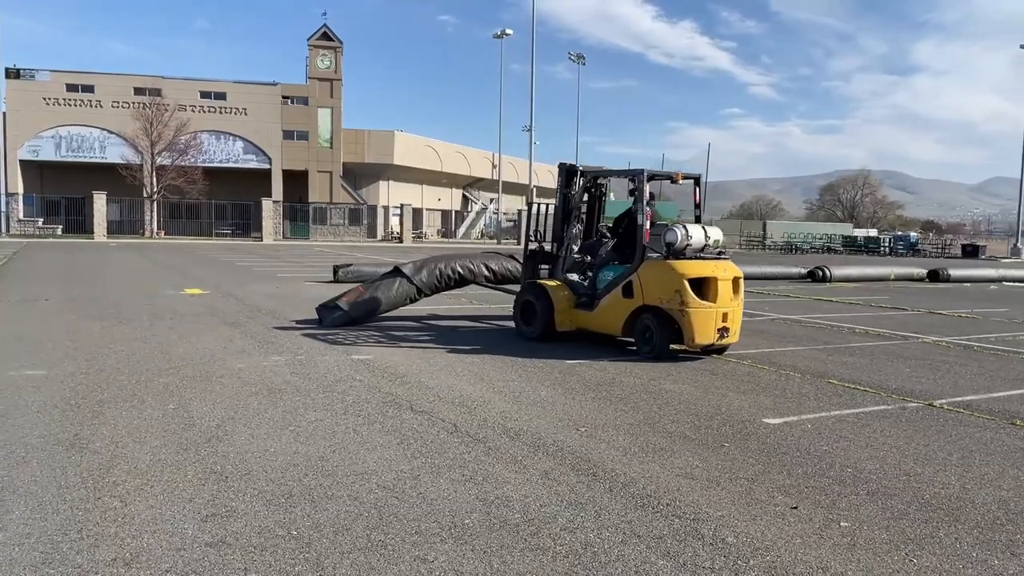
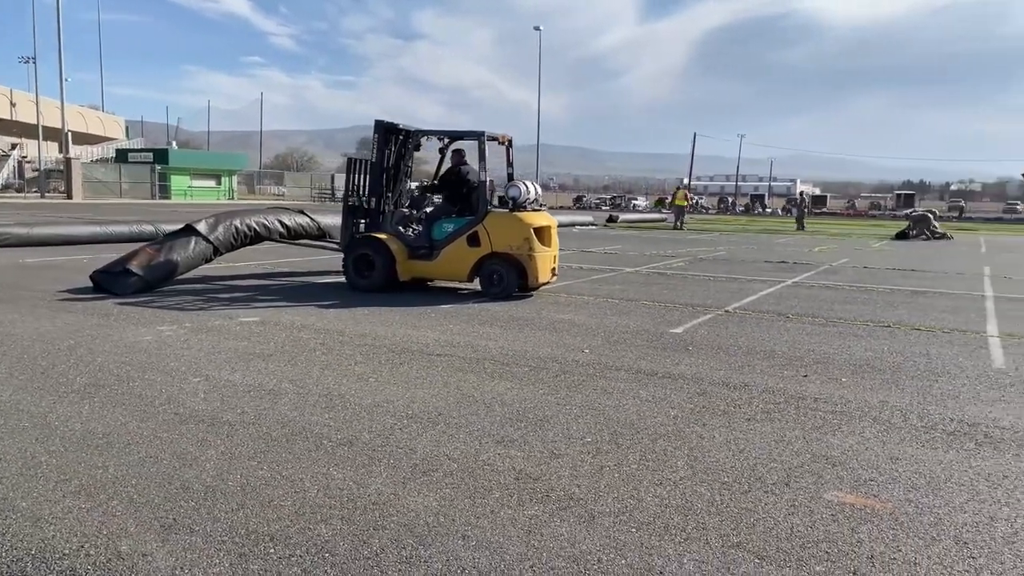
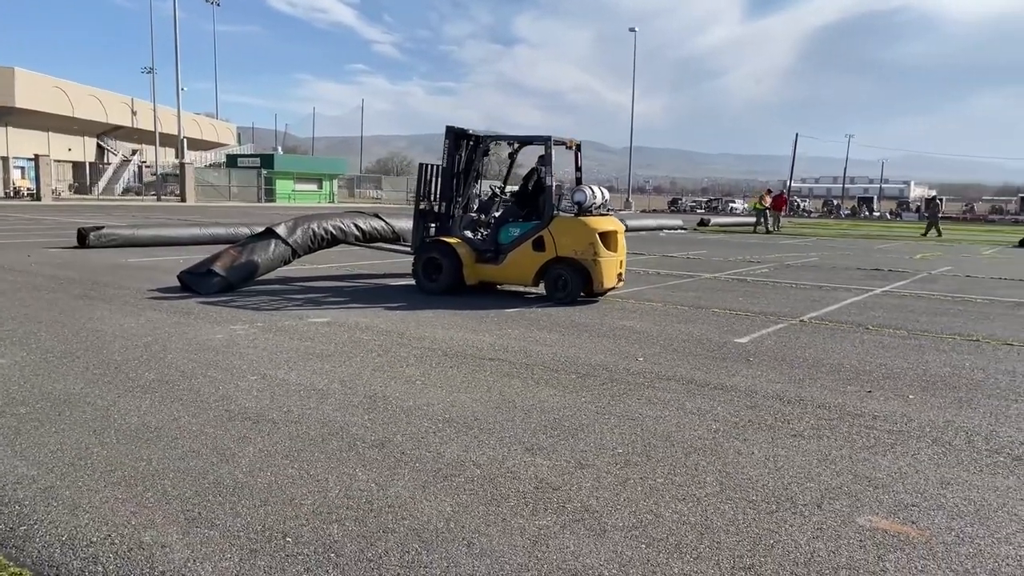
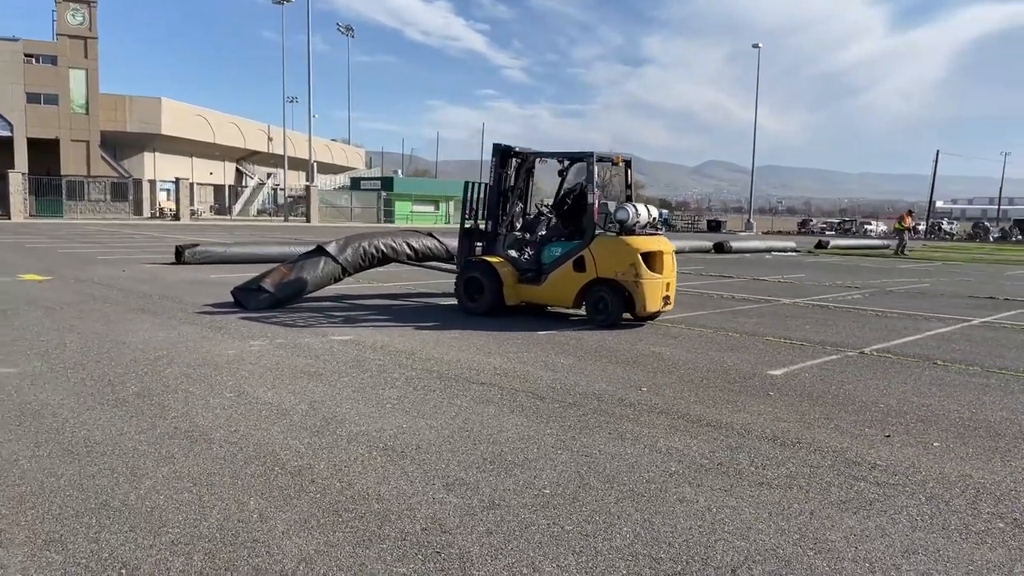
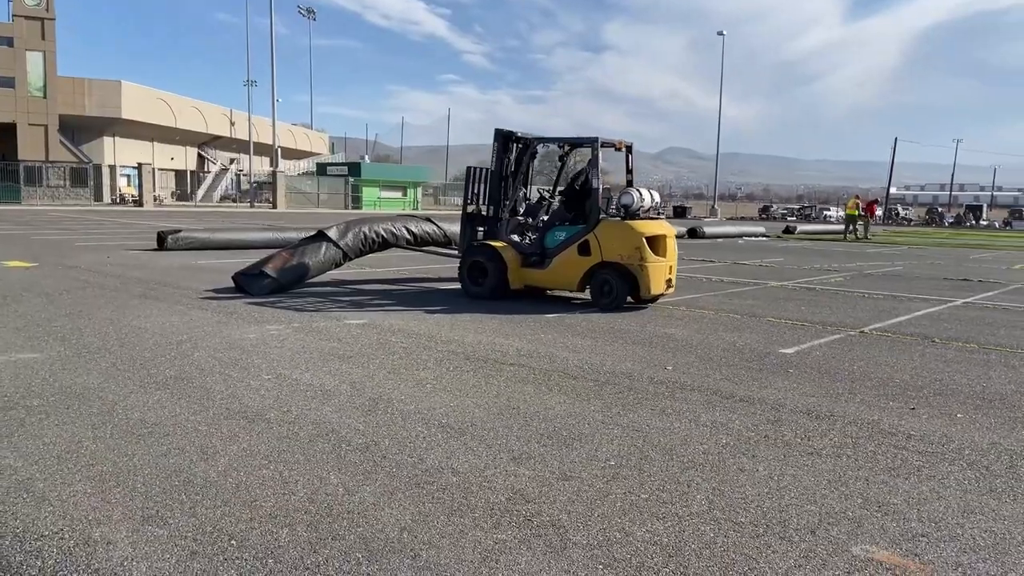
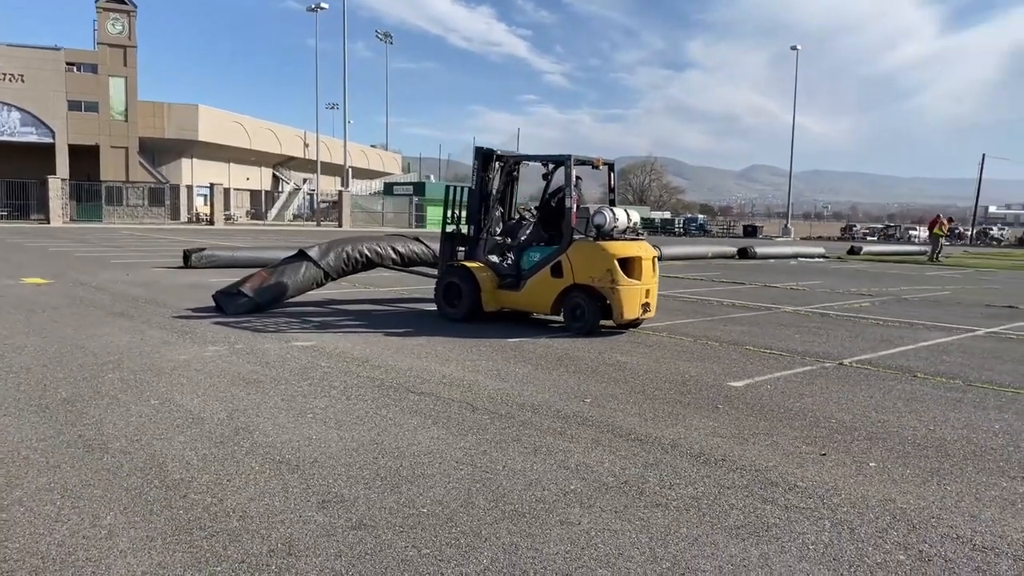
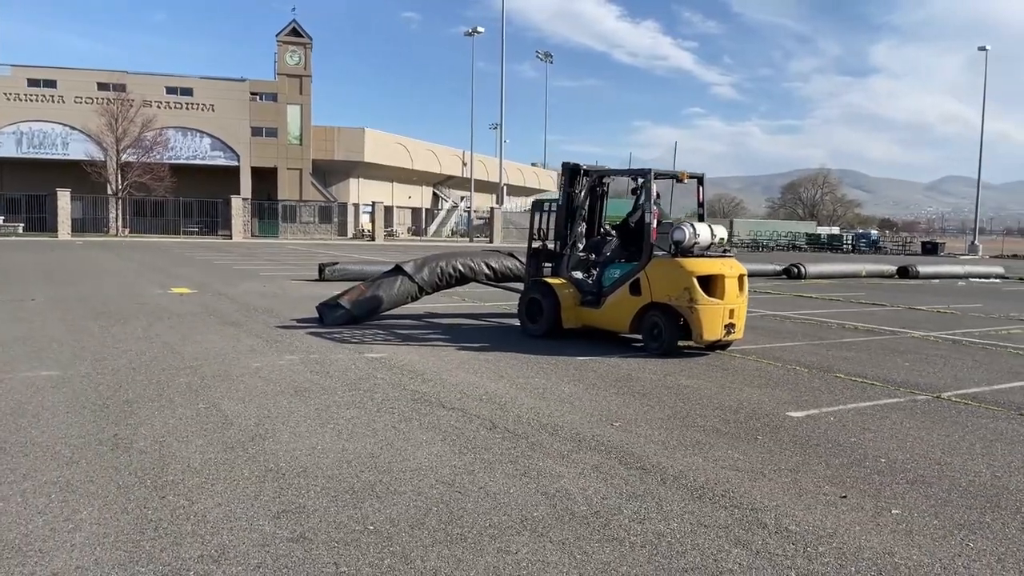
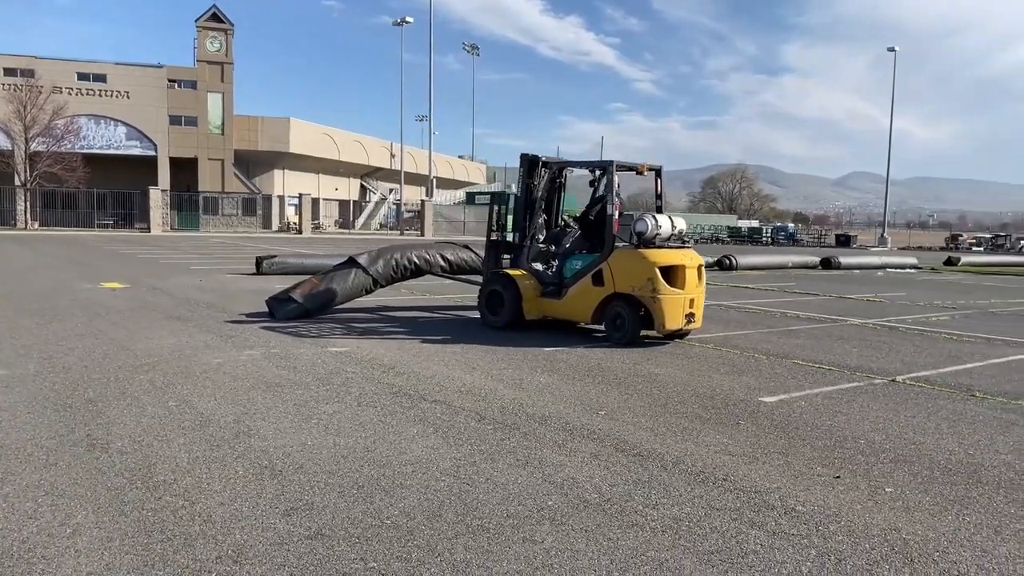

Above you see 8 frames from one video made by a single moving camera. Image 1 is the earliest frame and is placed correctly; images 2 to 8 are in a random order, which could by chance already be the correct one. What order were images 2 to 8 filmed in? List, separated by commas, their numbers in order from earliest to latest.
7, 8, 6, 4, 5, 3, 2
